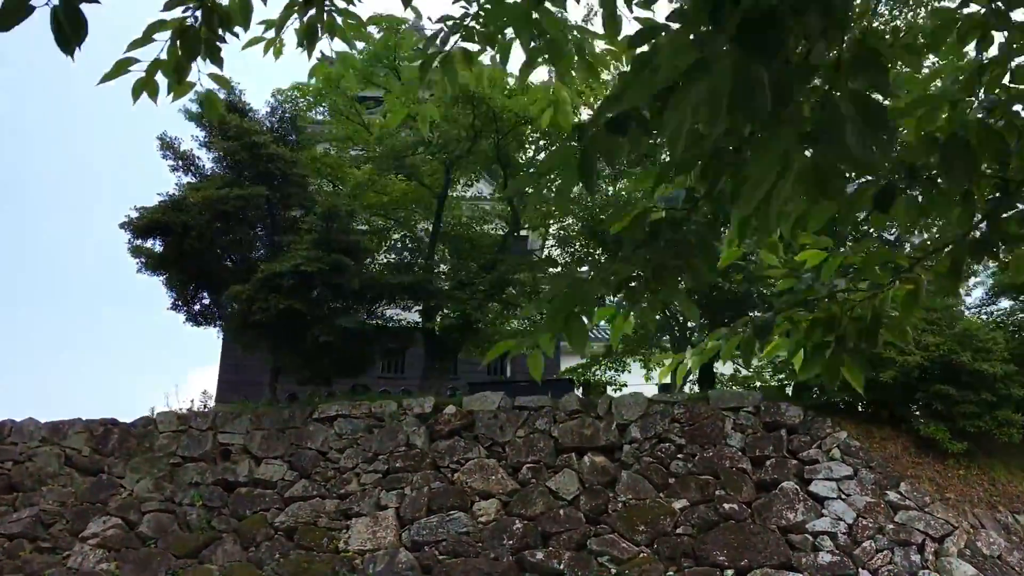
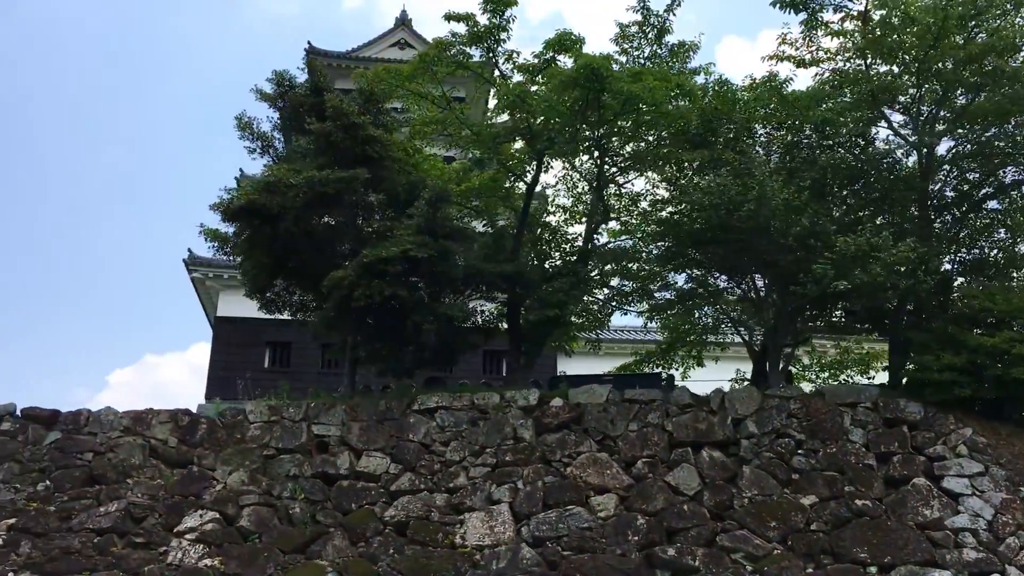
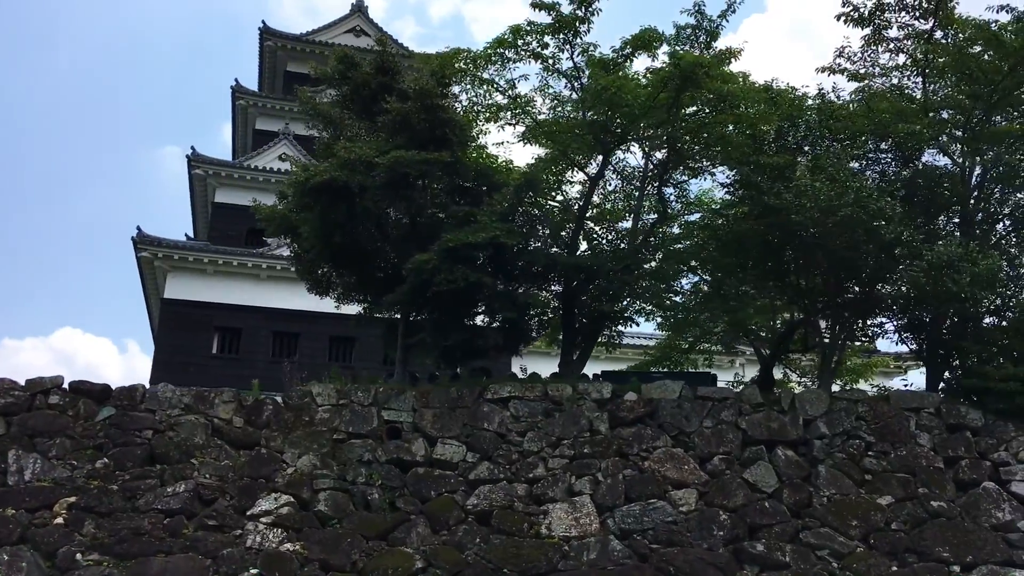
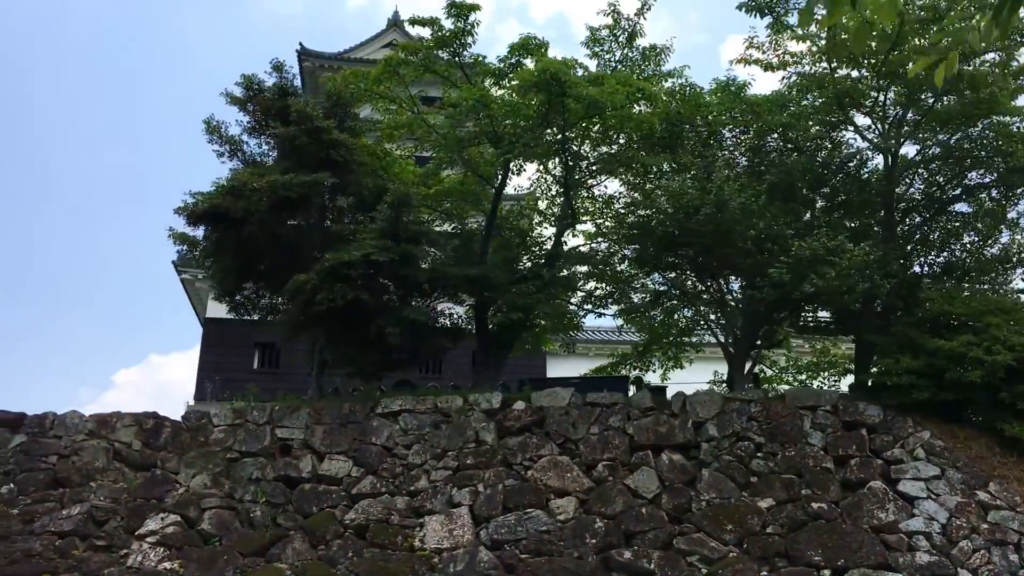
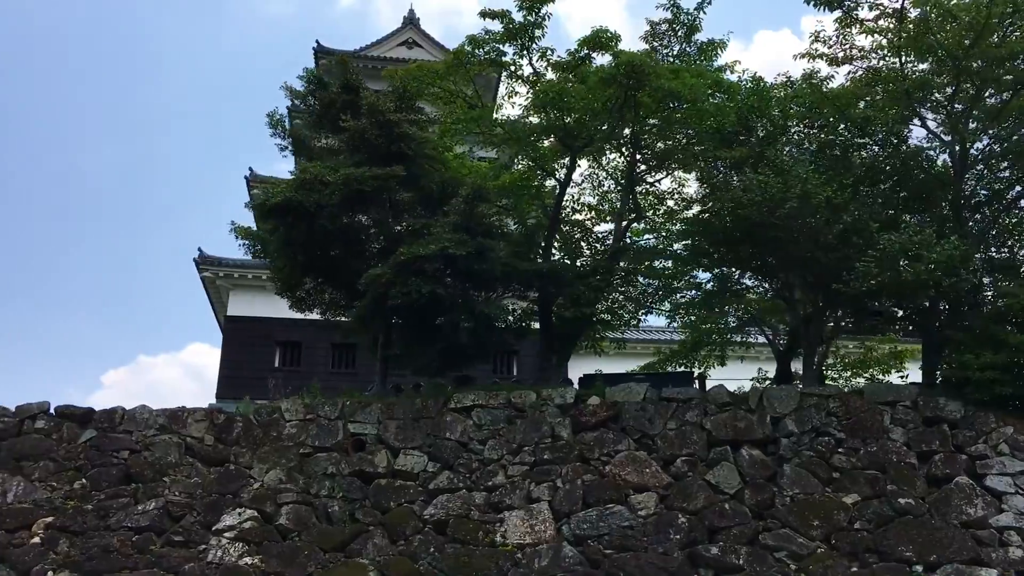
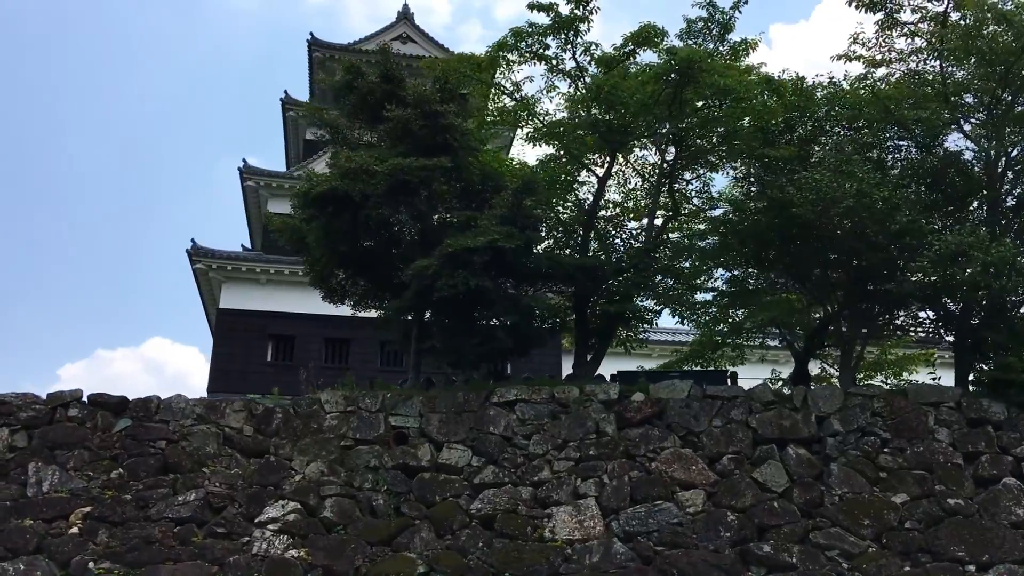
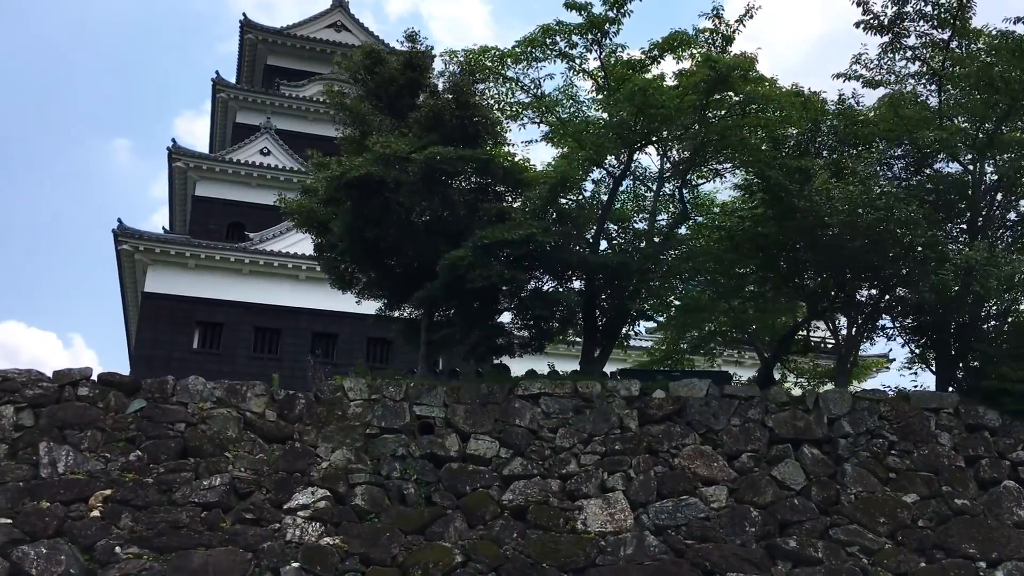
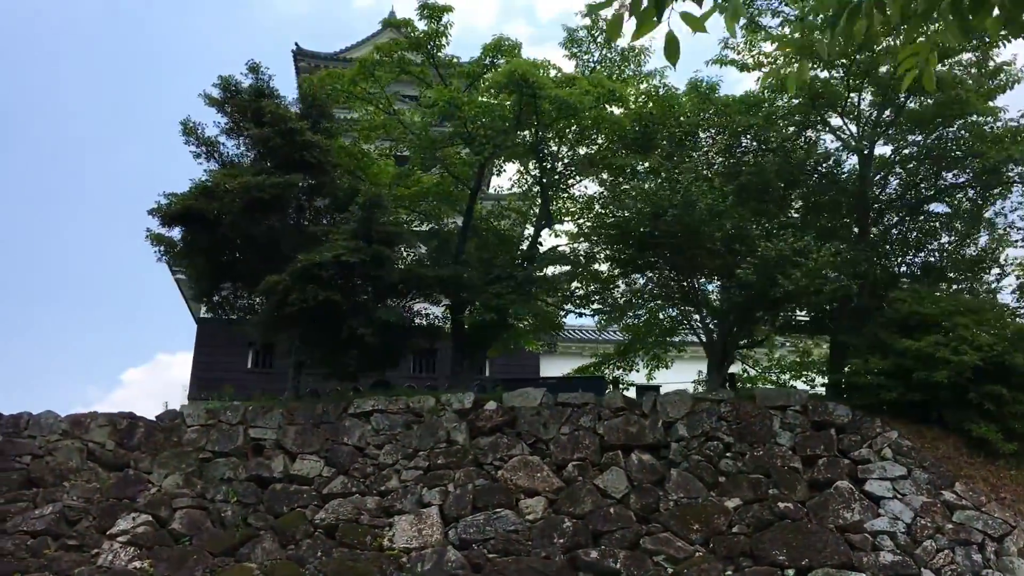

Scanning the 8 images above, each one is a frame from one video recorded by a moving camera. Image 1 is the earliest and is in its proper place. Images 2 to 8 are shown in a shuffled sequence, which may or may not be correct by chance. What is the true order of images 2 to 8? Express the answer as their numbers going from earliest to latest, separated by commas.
8, 4, 2, 5, 6, 3, 7
